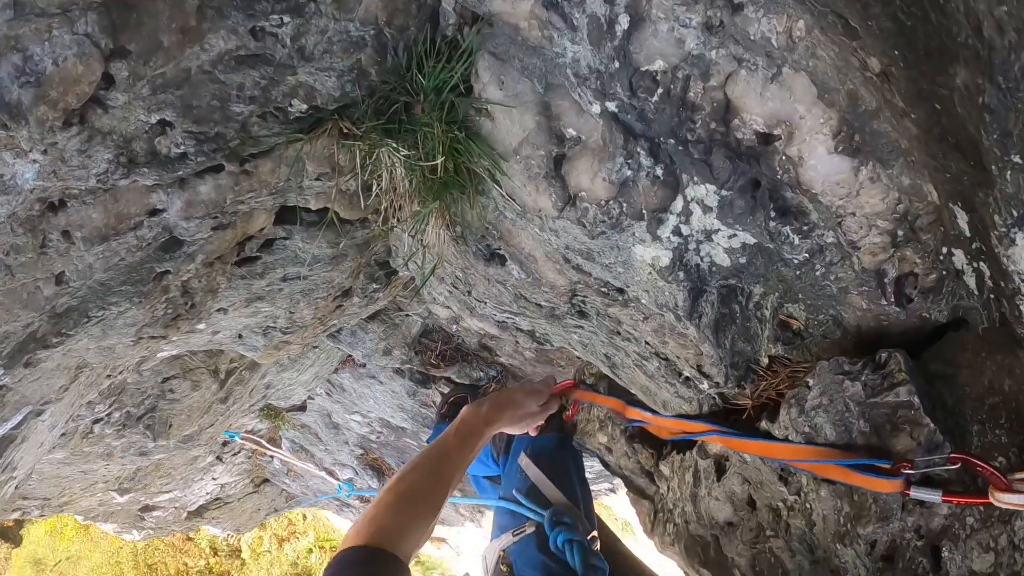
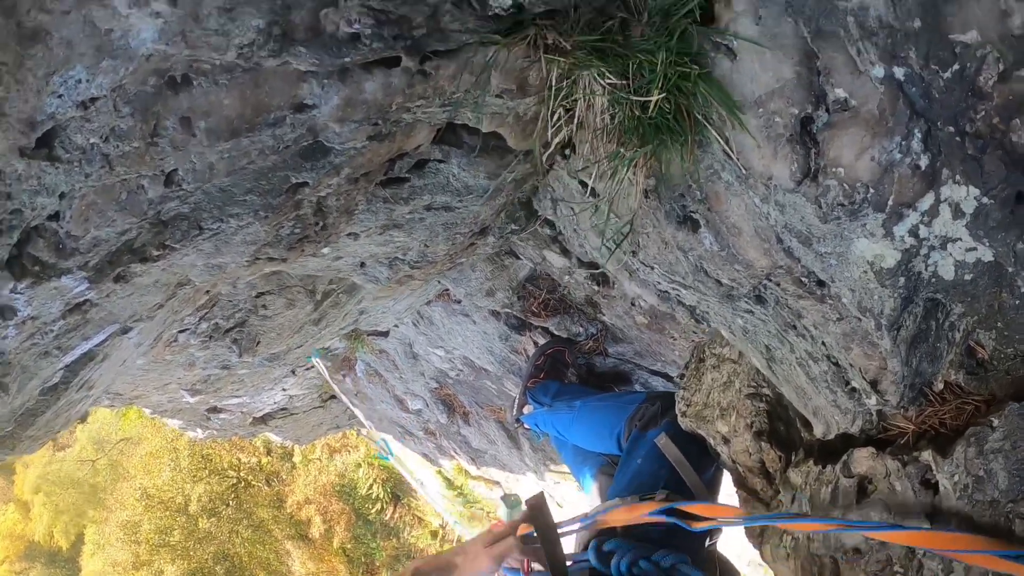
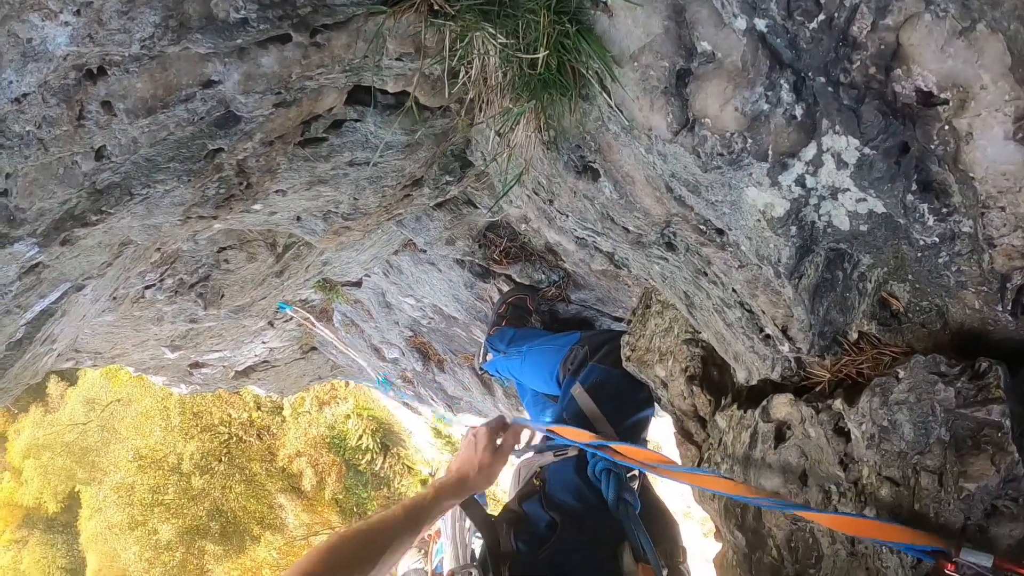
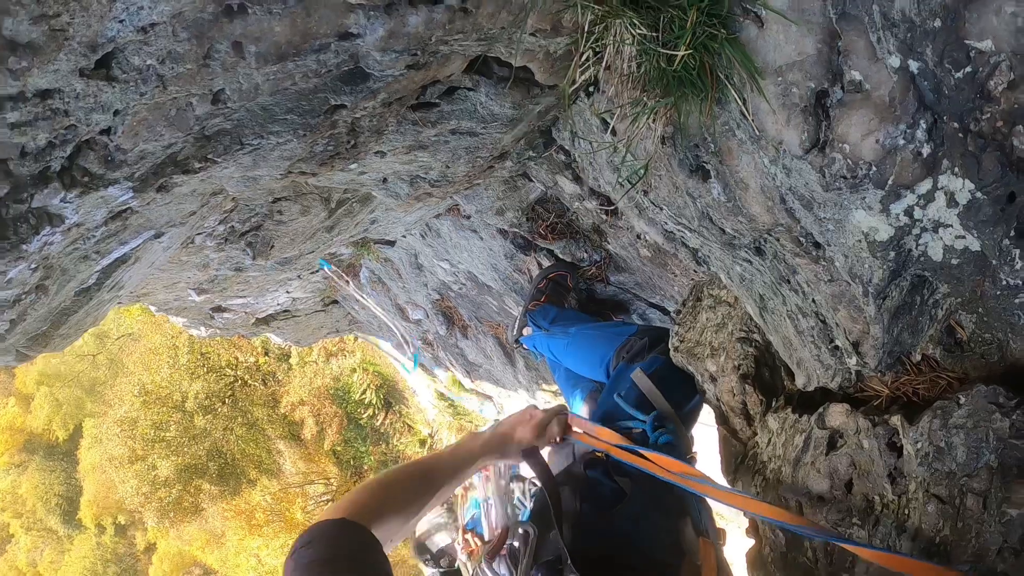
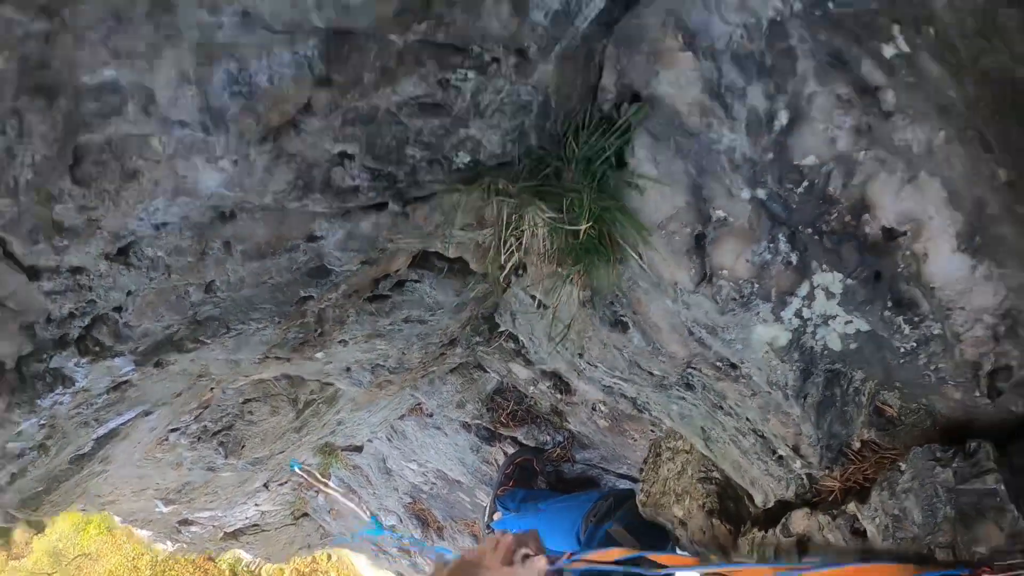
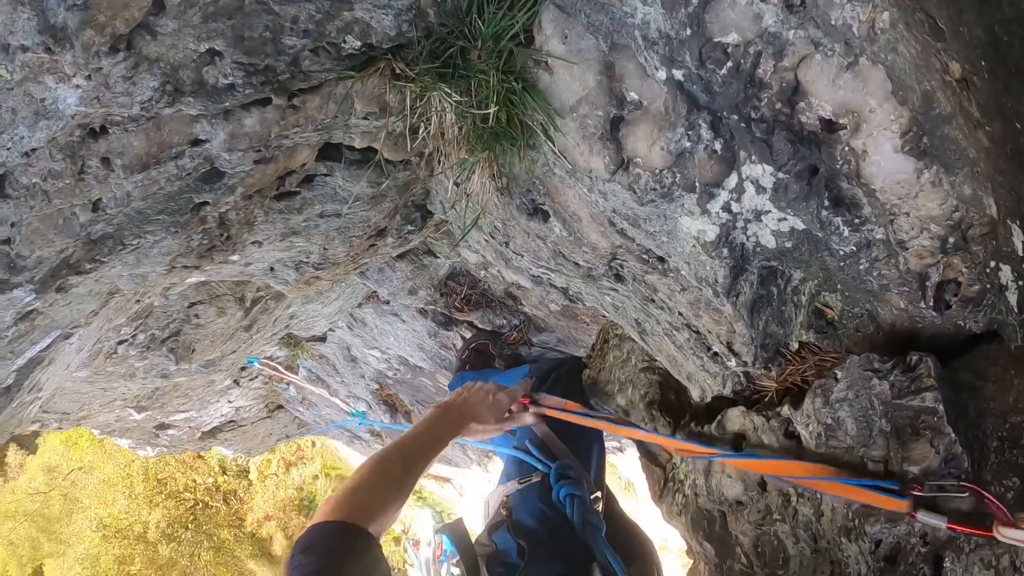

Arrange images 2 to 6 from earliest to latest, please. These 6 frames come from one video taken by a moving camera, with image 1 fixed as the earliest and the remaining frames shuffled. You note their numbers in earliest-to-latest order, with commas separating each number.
6, 3, 4, 2, 5
